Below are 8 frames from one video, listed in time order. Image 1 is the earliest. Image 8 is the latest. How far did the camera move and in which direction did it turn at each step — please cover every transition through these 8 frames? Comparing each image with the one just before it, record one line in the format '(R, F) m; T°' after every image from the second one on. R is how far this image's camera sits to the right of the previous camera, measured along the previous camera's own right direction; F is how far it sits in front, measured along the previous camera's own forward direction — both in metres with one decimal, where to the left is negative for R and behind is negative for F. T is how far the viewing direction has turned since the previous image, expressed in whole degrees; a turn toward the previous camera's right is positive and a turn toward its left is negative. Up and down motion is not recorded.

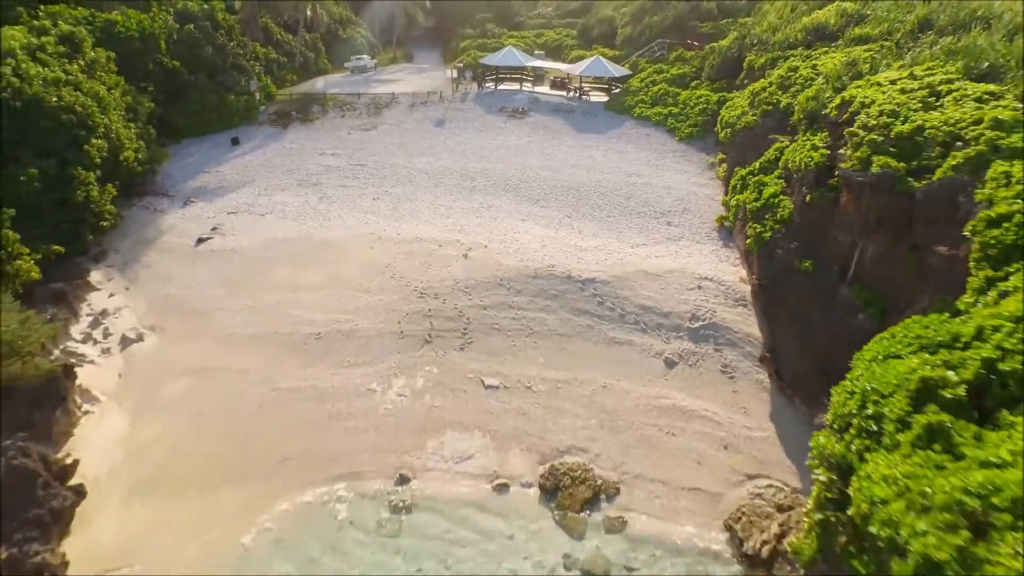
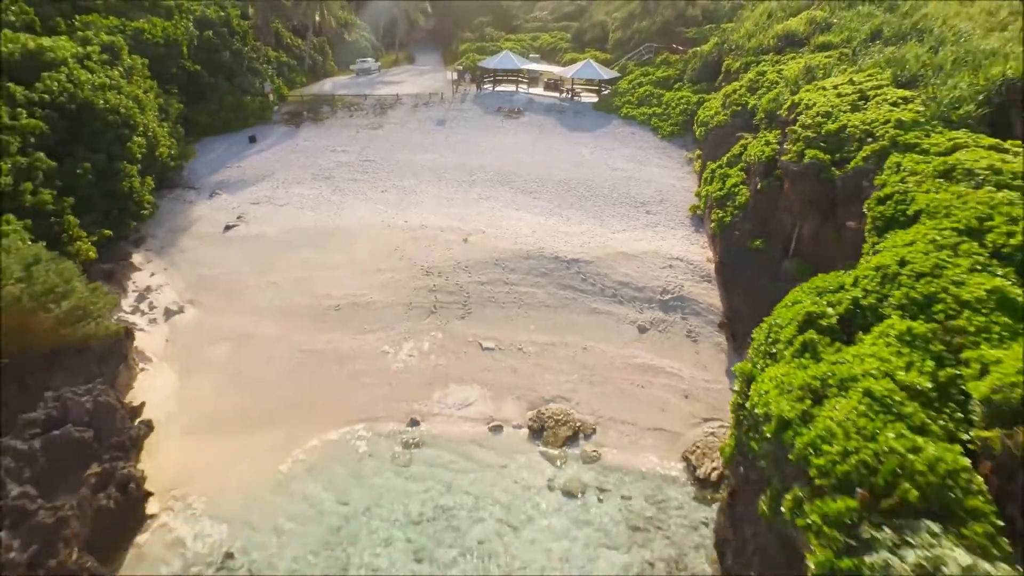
(+0.1, -2.3) m; 0°
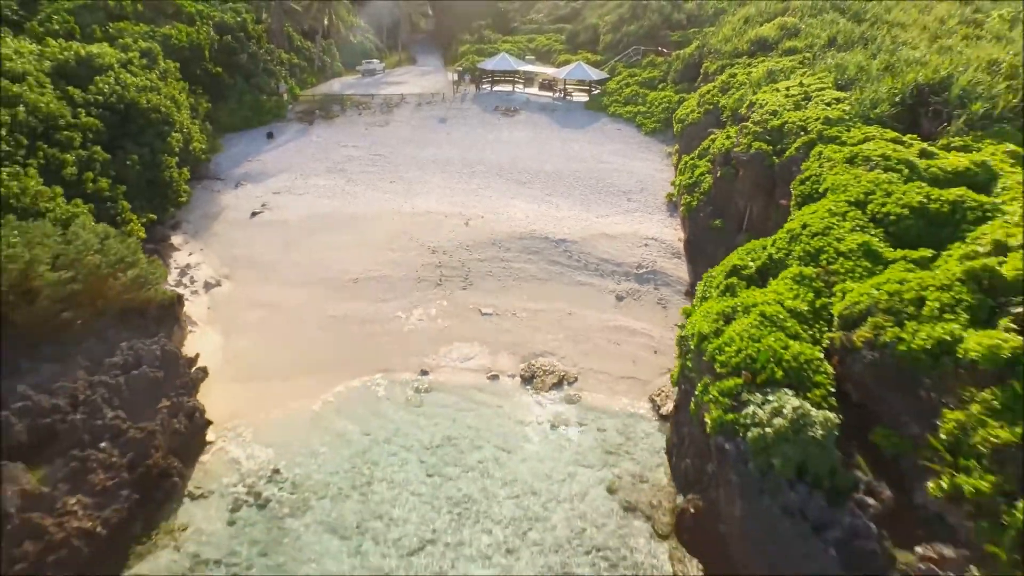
(+0.1, -2.6) m; 0°
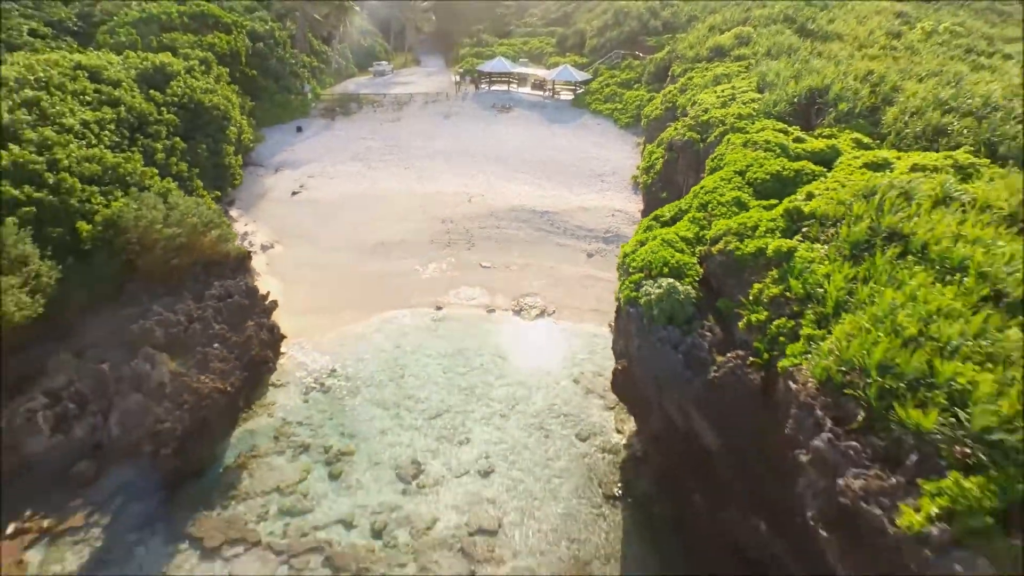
(+0.2, -5.3) m; 0°
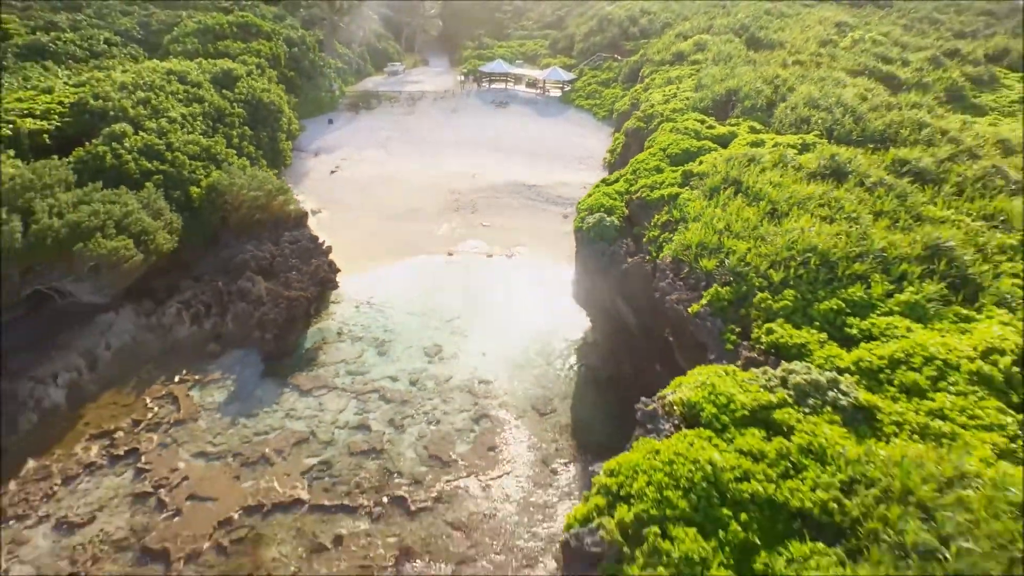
(+0.4, -7.2) m; 0°
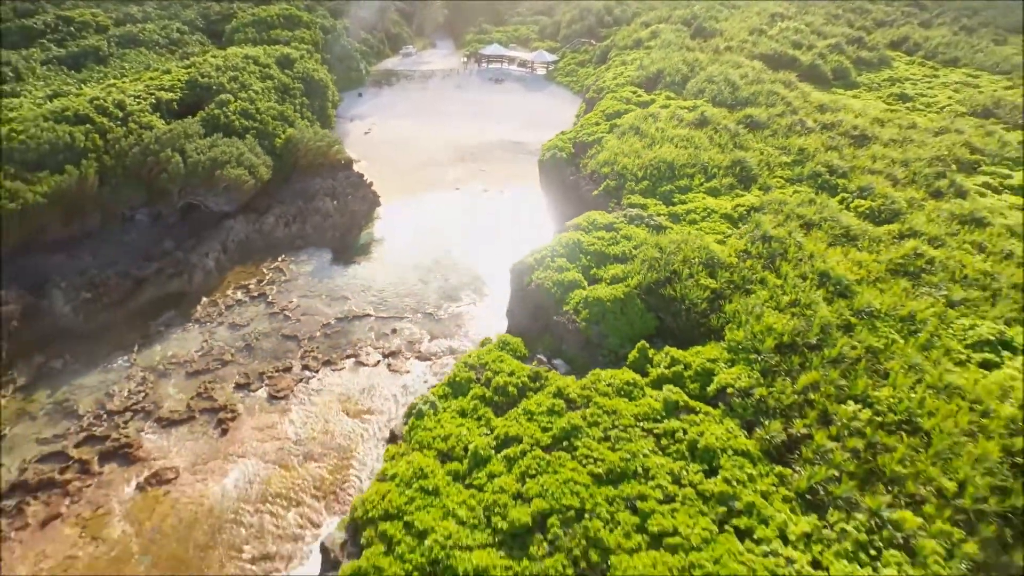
(+0.8, -11.1) m; 0°
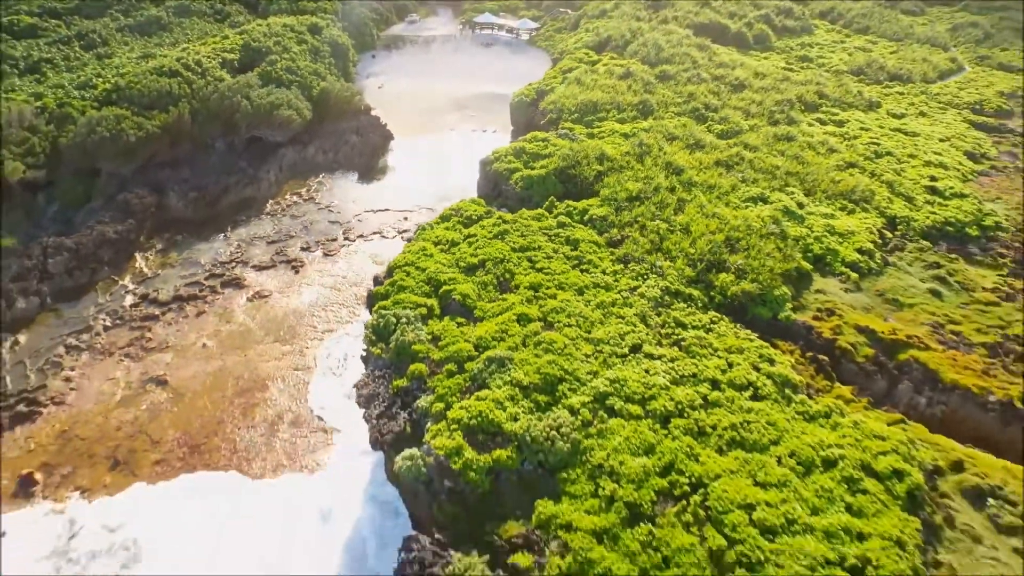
(+1.8, -11.8) m; 0°
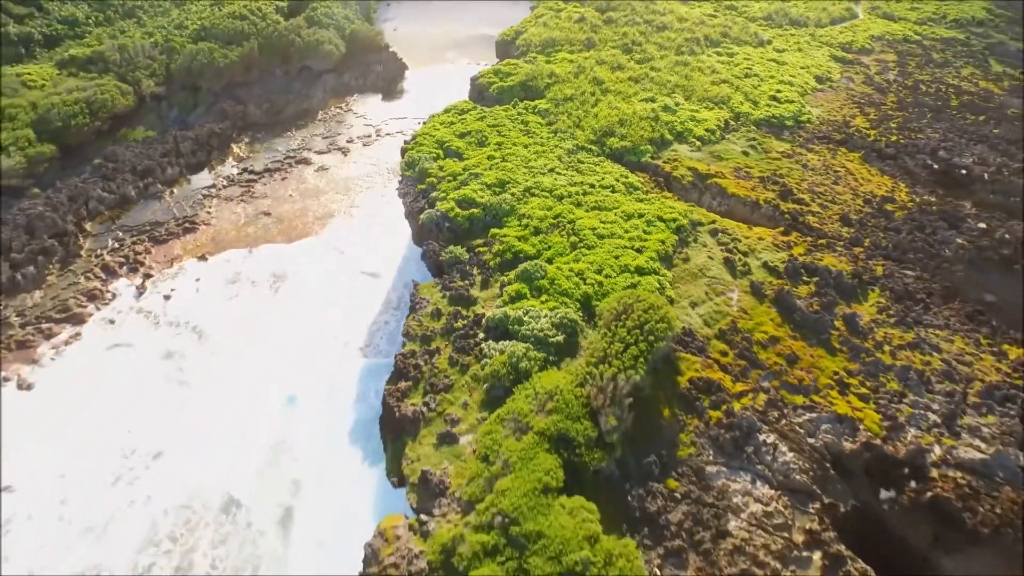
(+1.9, -15.9) m; 0°
